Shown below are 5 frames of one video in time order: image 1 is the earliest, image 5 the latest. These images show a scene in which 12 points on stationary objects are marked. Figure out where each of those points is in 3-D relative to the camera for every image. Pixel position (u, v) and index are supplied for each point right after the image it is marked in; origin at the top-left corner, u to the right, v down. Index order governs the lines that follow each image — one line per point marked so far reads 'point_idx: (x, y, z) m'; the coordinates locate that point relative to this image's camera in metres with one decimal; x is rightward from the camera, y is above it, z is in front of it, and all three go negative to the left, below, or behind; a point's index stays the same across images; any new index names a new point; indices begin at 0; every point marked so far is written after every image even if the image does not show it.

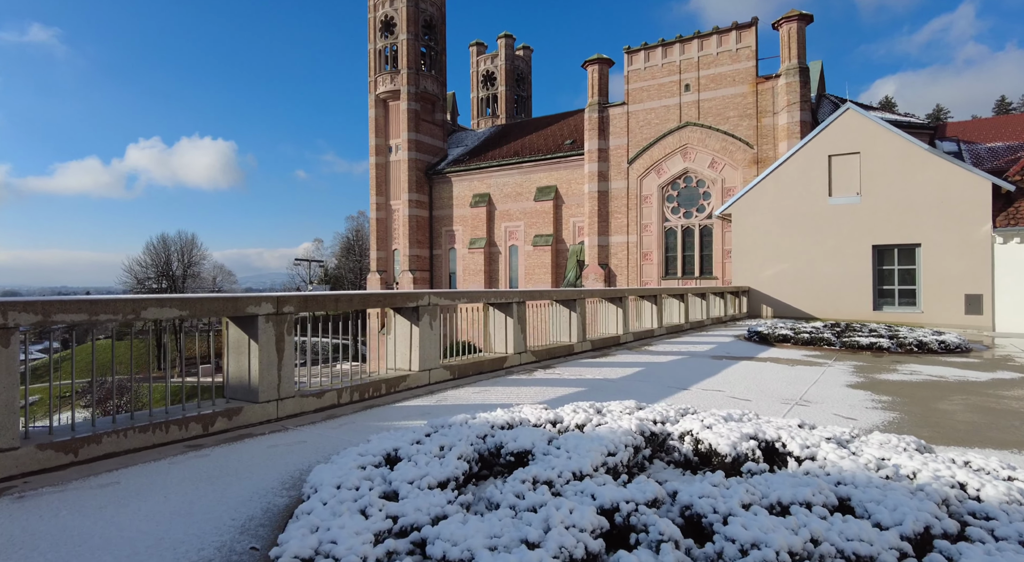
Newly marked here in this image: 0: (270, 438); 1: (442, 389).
0: (-1.5, -1.0, +4.2) m
1: (-0.6, -0.9, +5.9) m
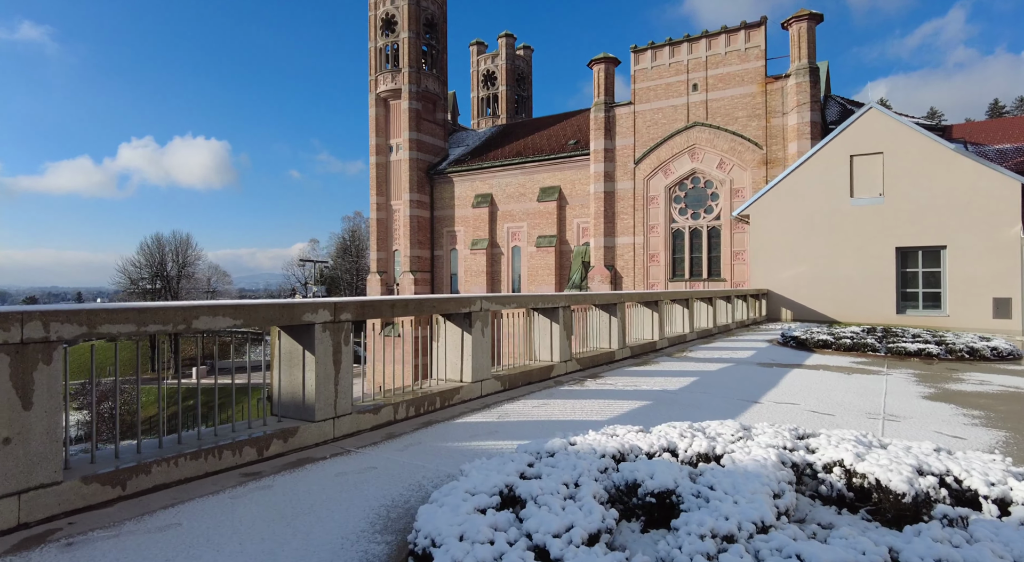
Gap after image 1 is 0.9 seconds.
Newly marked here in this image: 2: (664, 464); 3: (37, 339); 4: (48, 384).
0: (-1.0, -1.0, +3.7) m
1: (-0.1, -1.0, +5.5) m
2: (+0.7, -0.8, +2.8) m
3: (-1.9, -0.2, +2.8) m
4: (-1.9, -0.4, +2.8) m
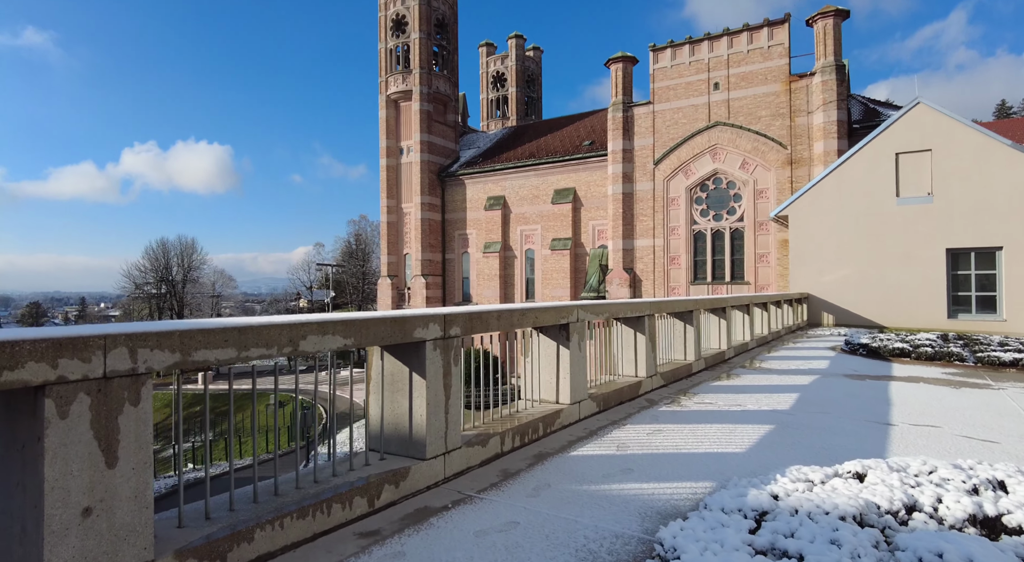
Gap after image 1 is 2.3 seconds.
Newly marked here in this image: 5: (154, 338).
0: (-0.2, -1.0, +3.0) m
1: (+0.7, -1.0, +4.8) m
2: (+1.4, -0.8, +2.1) m
3: (-1.2, -0.3, +2.1) m
4: (-1.2, -0.5, +2.1) m
5: (-1.1, -0.2, +2.2) m
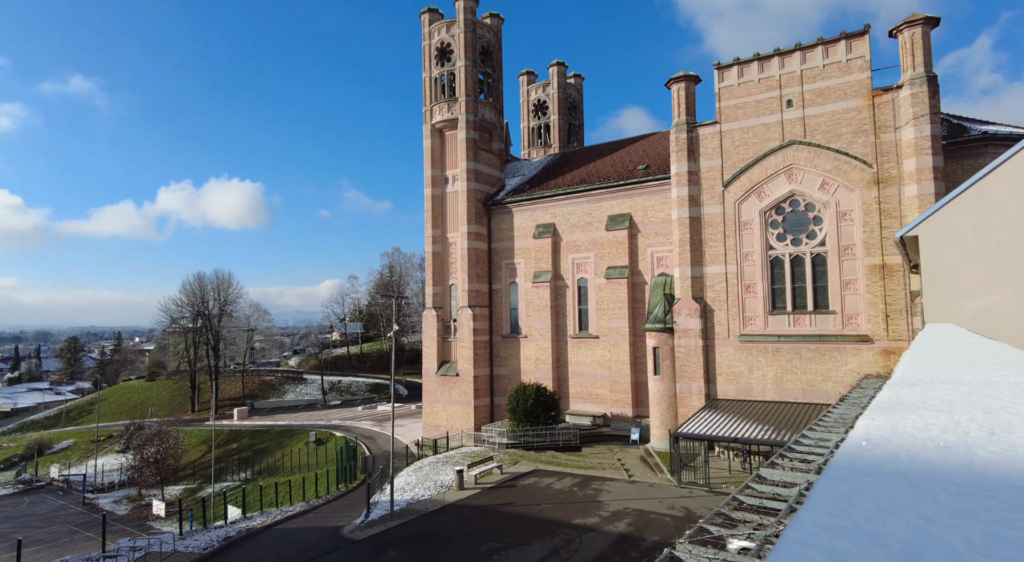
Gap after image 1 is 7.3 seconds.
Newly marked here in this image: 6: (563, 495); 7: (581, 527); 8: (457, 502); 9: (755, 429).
0: (+1.5, -1.1, +1.0) m
1: (+2.4, -1.2, +2.7) m
2: (+3.0, -0.8, 0.0) m
3: (+0.4, -0.3, +0.1) m
4: (+0.5, -0.5, +0.1) m
5: (+0.5, -0.2, +0.2) m
6: (+1.4, -5.8, +18.4) m
7: (+1.6, -5.6, +15.6) m
8: (-1.5, -5.9, +18.4) m
9: (+6.7, -4.0, +18.7) m
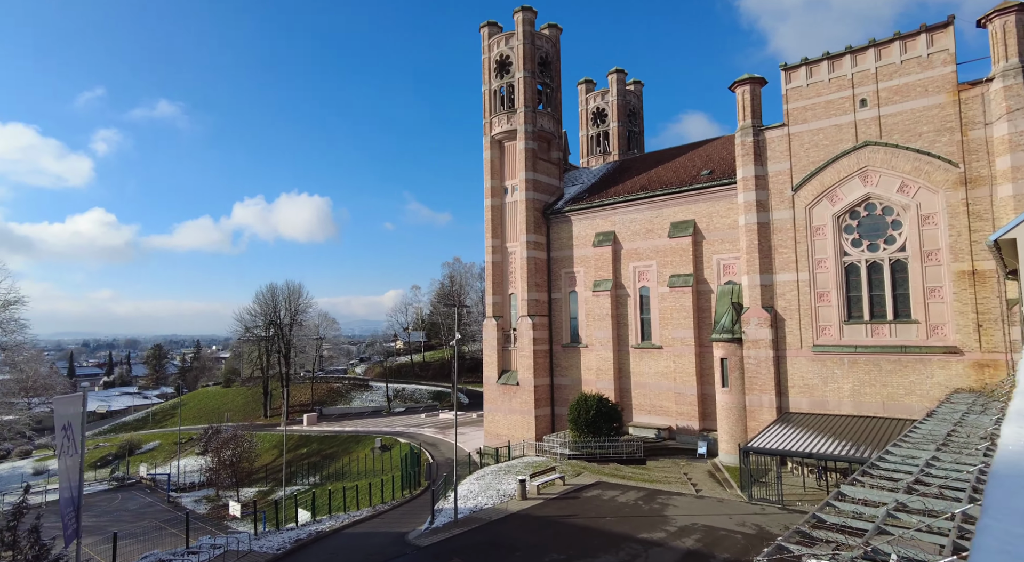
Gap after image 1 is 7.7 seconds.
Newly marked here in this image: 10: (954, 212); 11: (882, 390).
0: (+1.6, -1.1, +0.4) m
1: (+2.6, -1.2, +2.1) m
2: (+3.1, -0.8, -0.6) m
3: (+0.5, -0.3, -0.3) m
4: (+0.5, -0.5, -0.3) m
5: (+0.5, -0.3, -0.2) m
6: (+3.0, -6.0, +17.8) m
7: (+3.0, -5.8, +15.0) m
8: (+0.2, -6.2, +18.0) m
9: (+8.3, -4.3, +17.6) m
10: (+12.5, +2.0, +19.1) m
11: (+10.9, -3.2, +20.0) m
